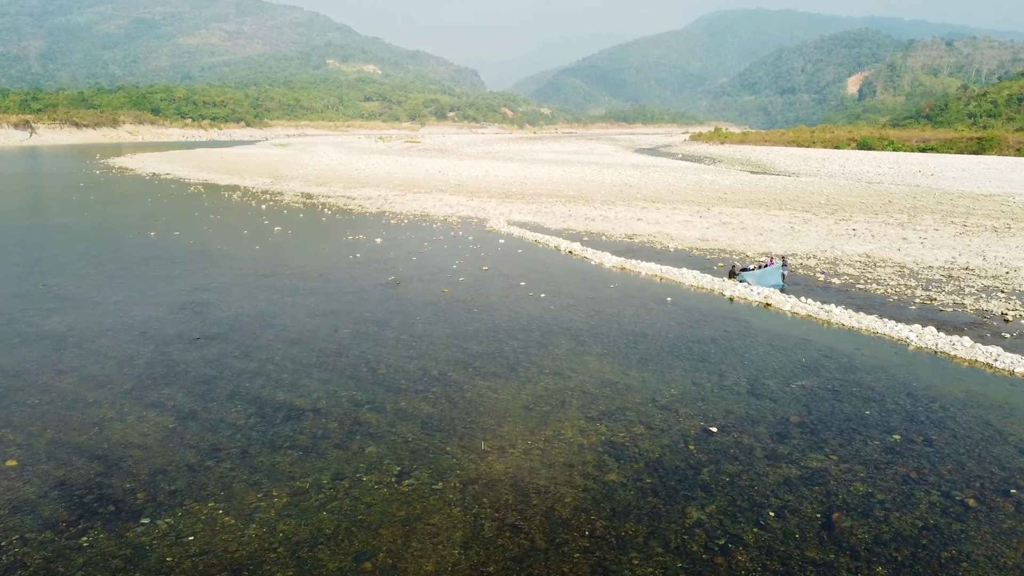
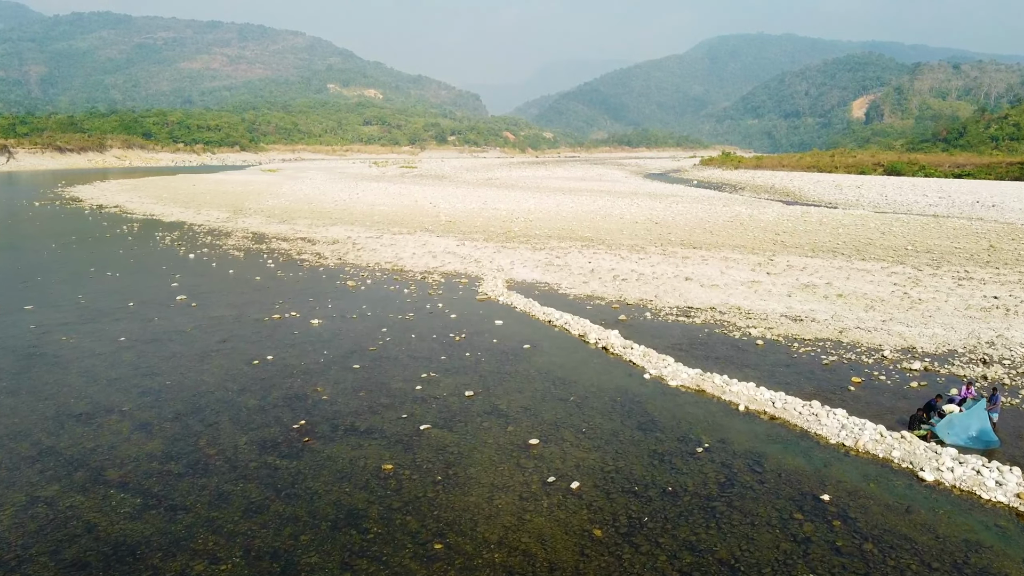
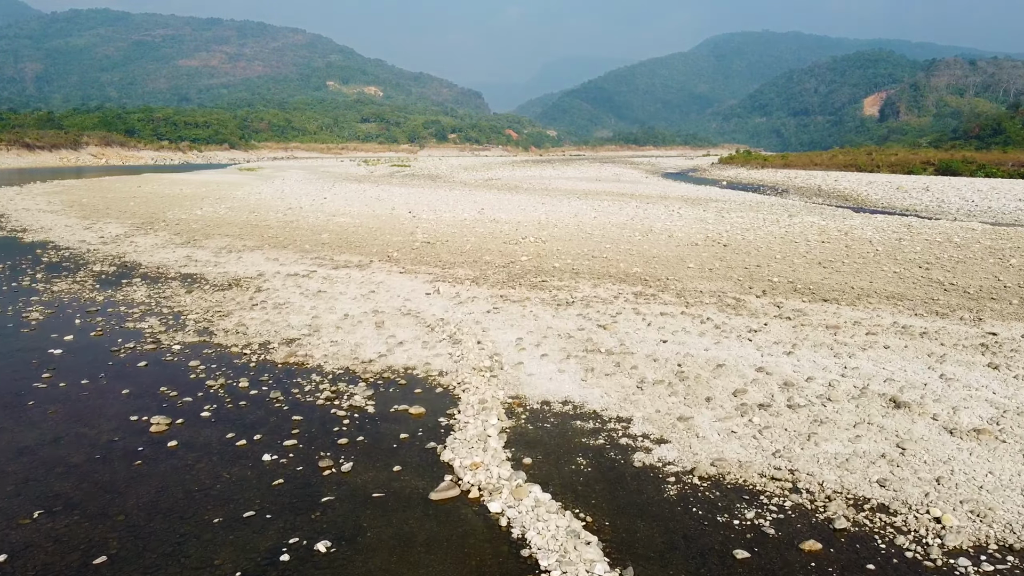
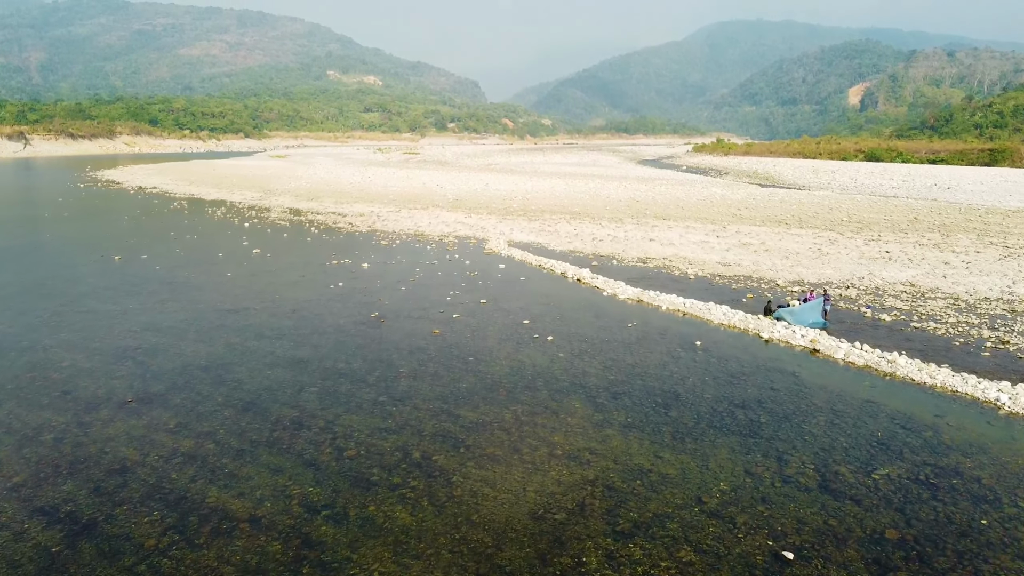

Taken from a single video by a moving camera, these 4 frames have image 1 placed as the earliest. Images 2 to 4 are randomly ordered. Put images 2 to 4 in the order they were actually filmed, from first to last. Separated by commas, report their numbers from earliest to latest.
4, 2, 3
